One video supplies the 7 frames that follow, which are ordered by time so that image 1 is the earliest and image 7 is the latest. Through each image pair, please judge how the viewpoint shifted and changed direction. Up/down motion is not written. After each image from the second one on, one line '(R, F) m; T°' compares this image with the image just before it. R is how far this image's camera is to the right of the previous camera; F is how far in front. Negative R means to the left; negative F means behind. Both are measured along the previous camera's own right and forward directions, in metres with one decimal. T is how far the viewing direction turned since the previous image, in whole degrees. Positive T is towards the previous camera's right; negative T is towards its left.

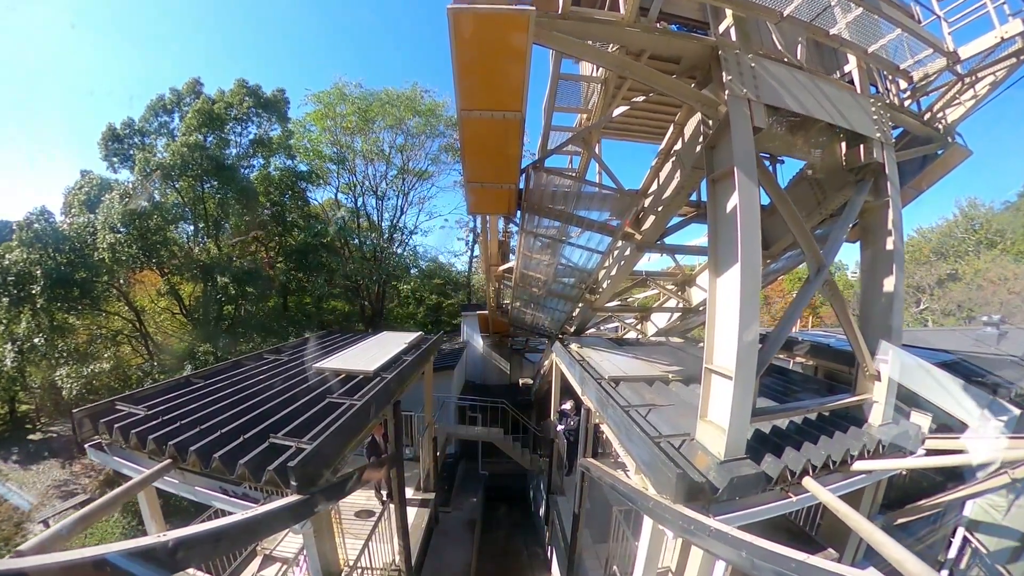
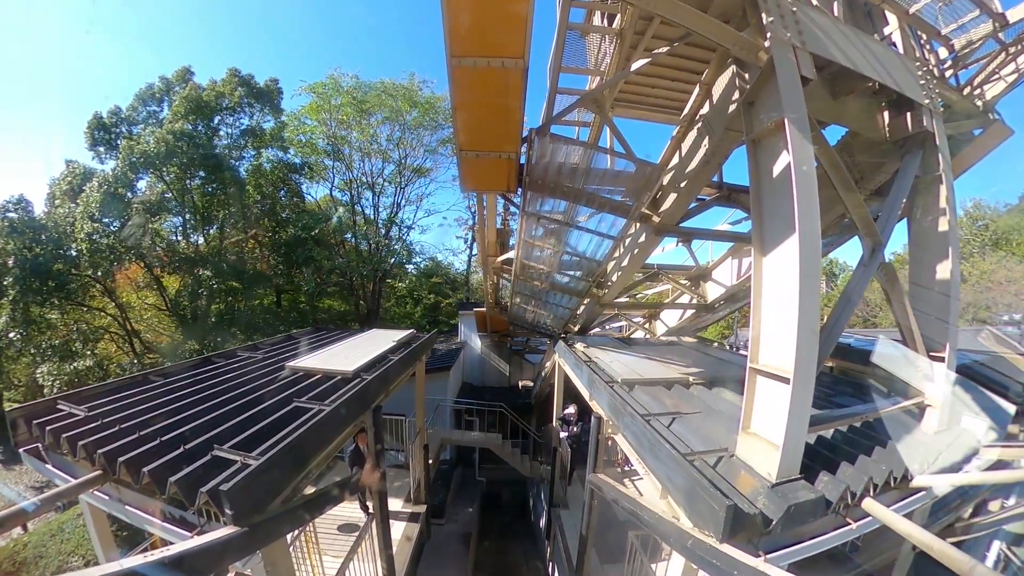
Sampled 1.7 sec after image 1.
(0.0, +0.5) m; 0°
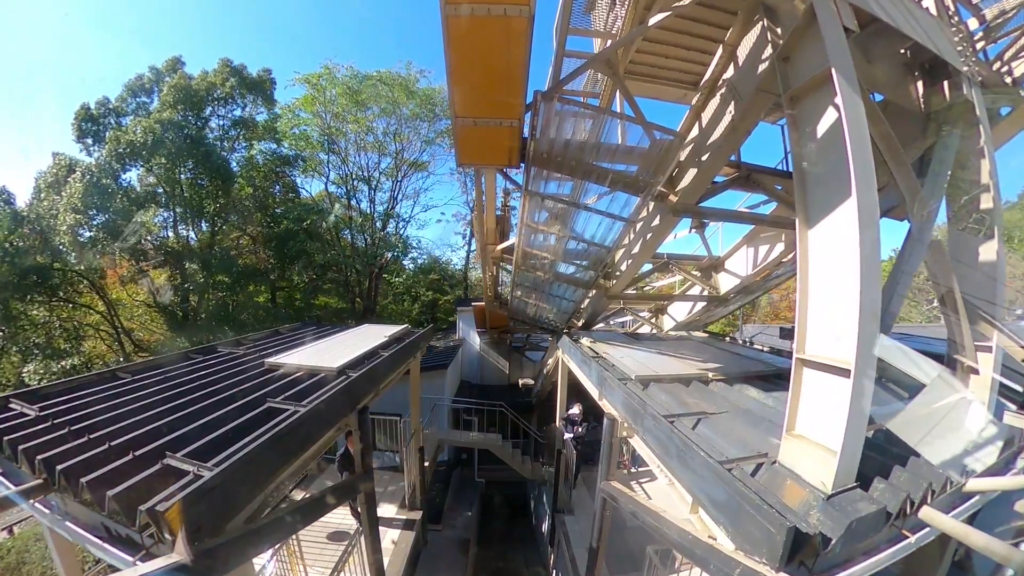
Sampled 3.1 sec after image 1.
(0.0, +0.3) m; 0°
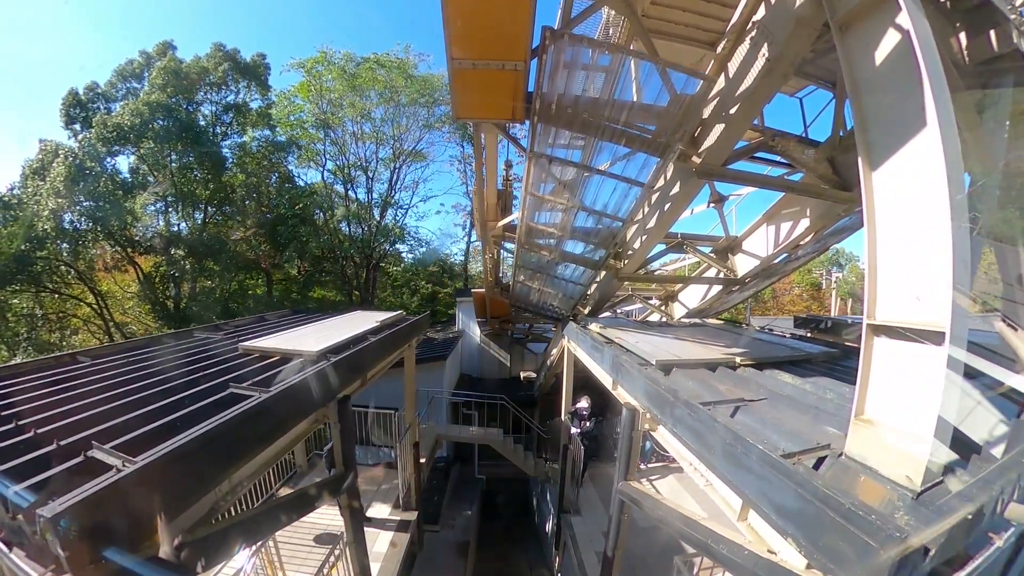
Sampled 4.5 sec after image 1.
(0.0, +0.4) m; 0°
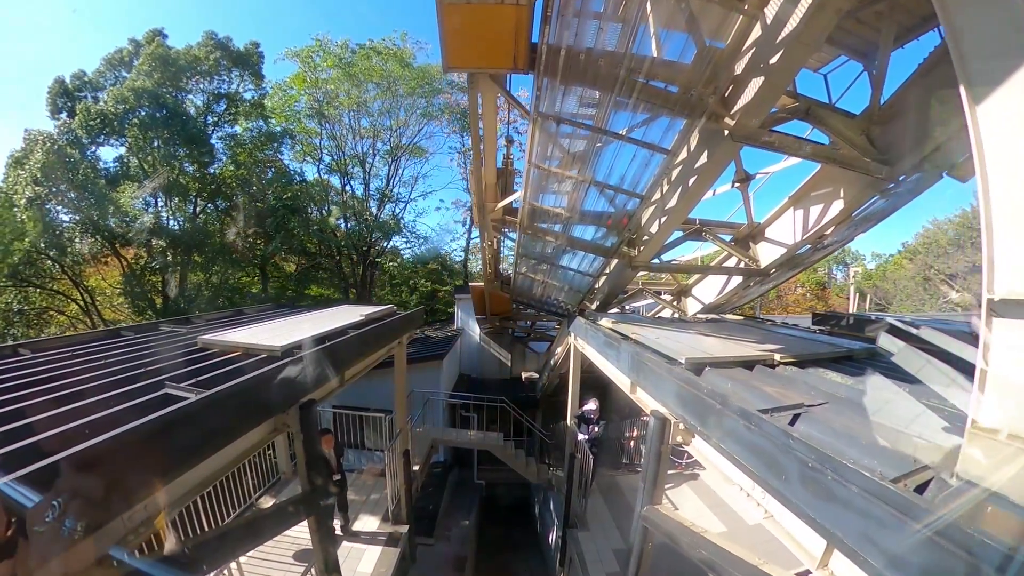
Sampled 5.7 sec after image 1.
(0.0, +0.4) m; 0°
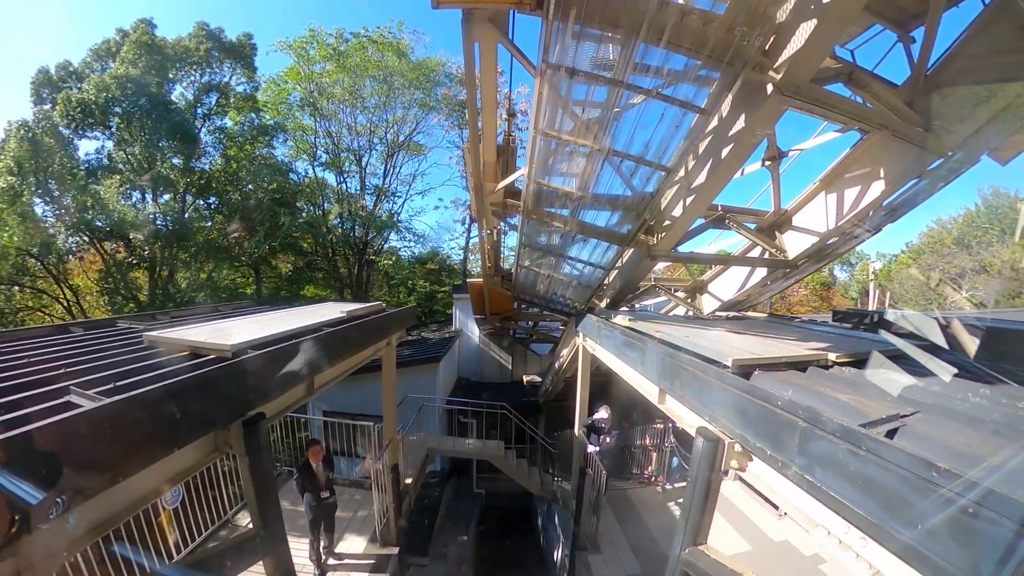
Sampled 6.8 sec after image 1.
(0.0, +0.4) m; 0°
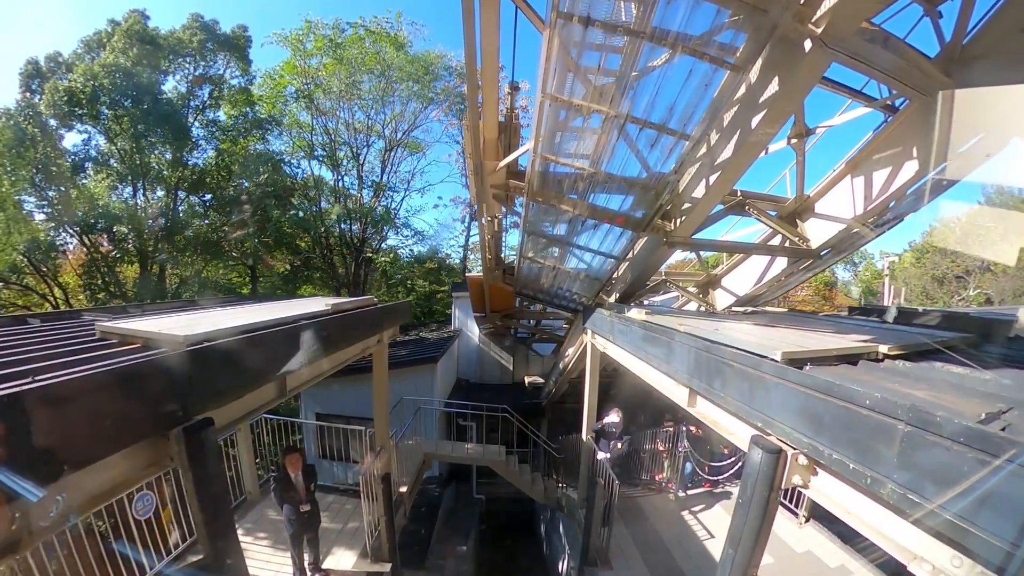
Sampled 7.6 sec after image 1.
(0.0, +0.3) m; 0°
